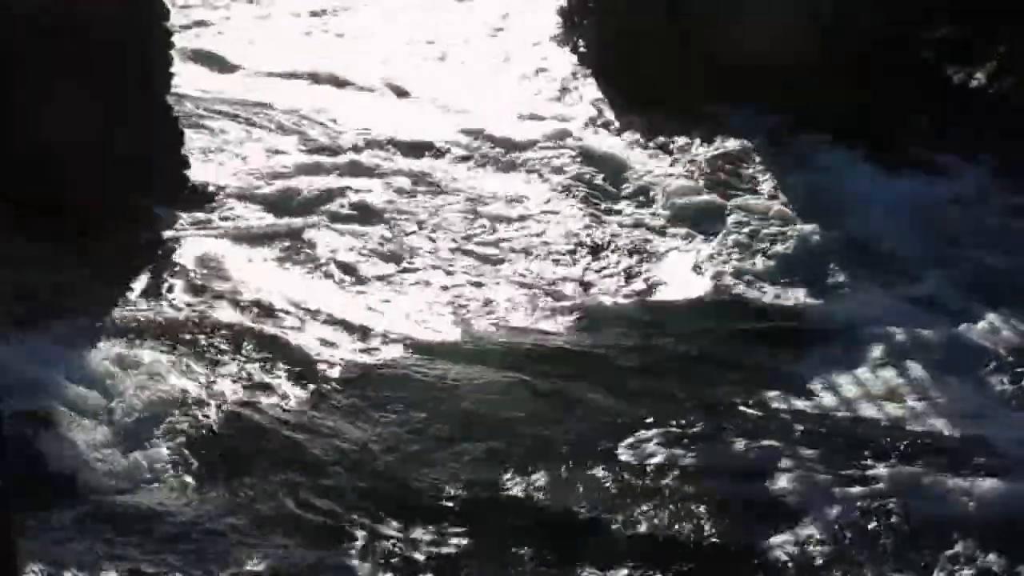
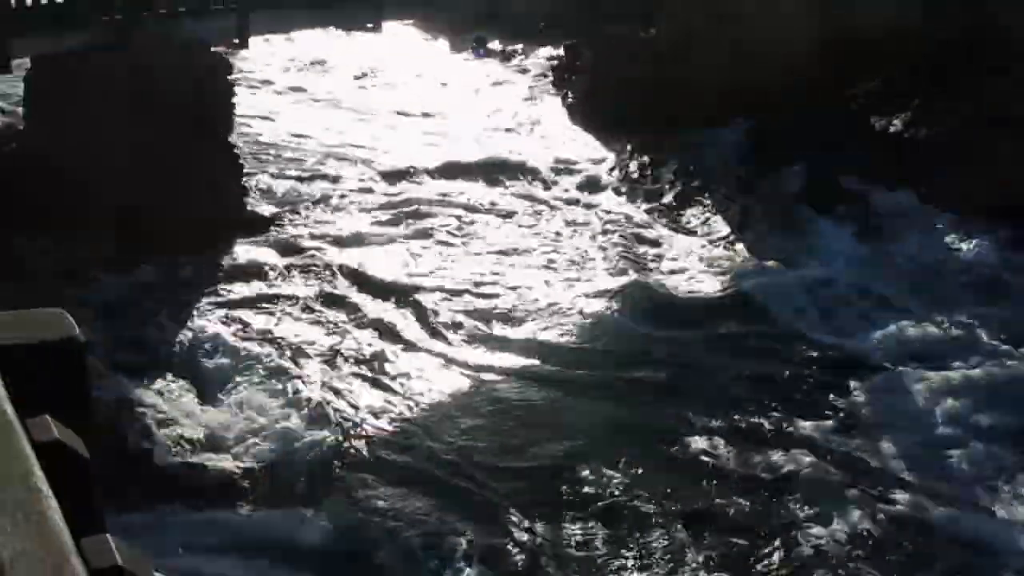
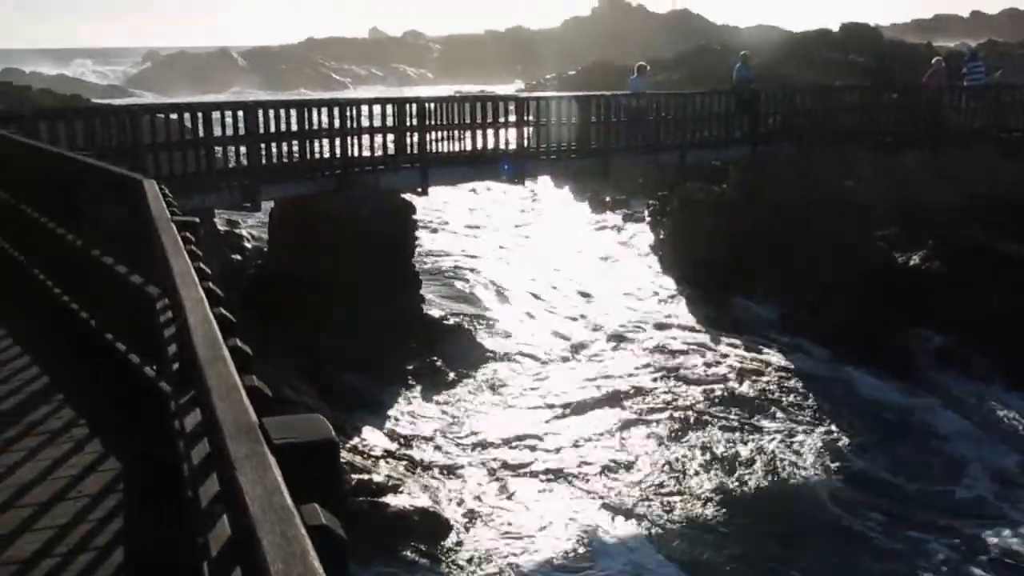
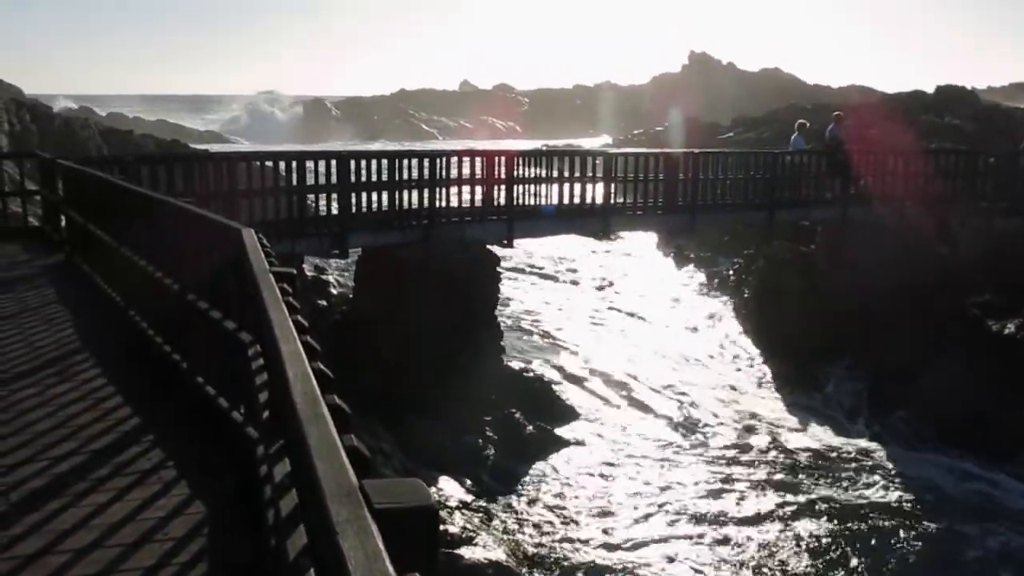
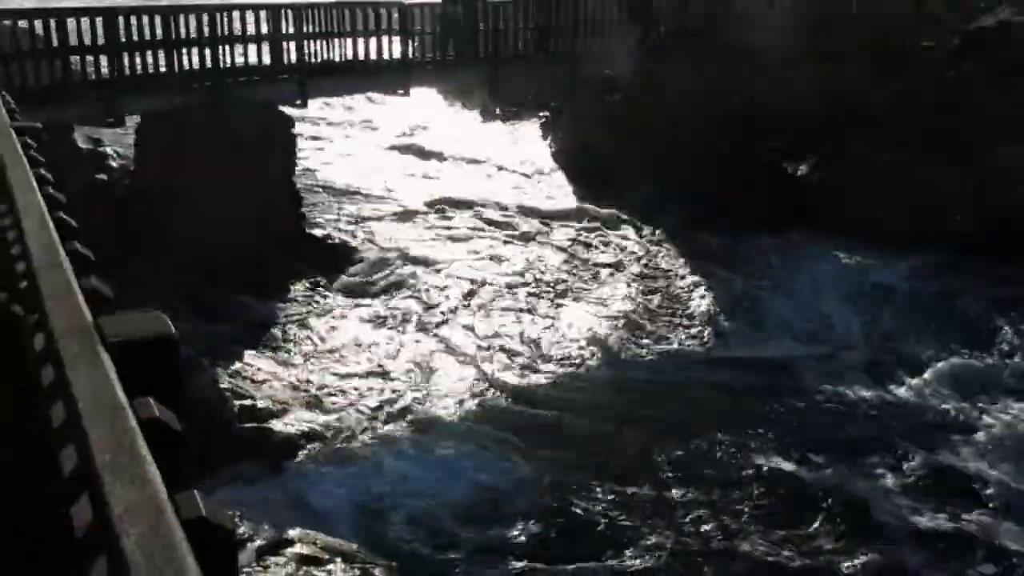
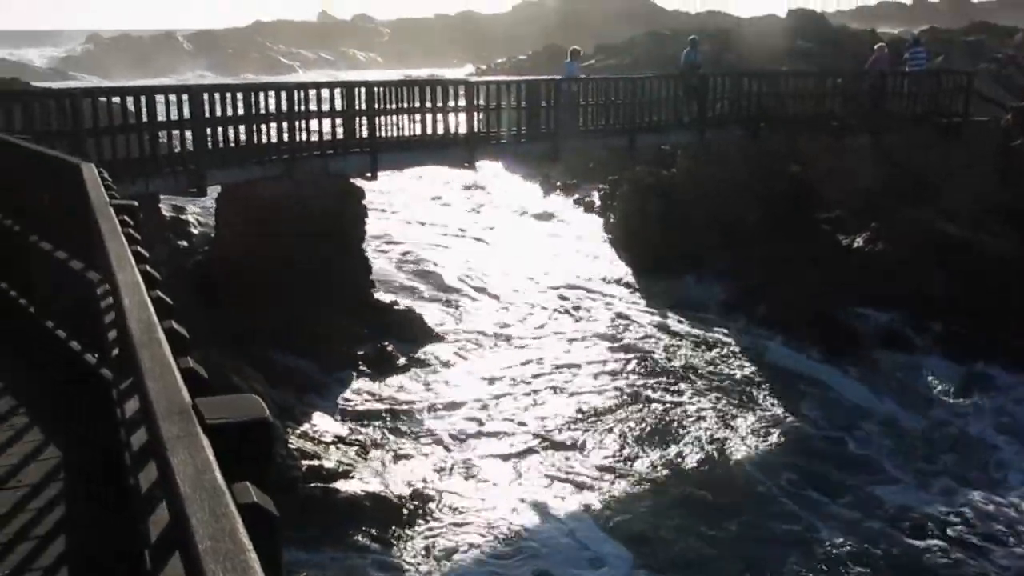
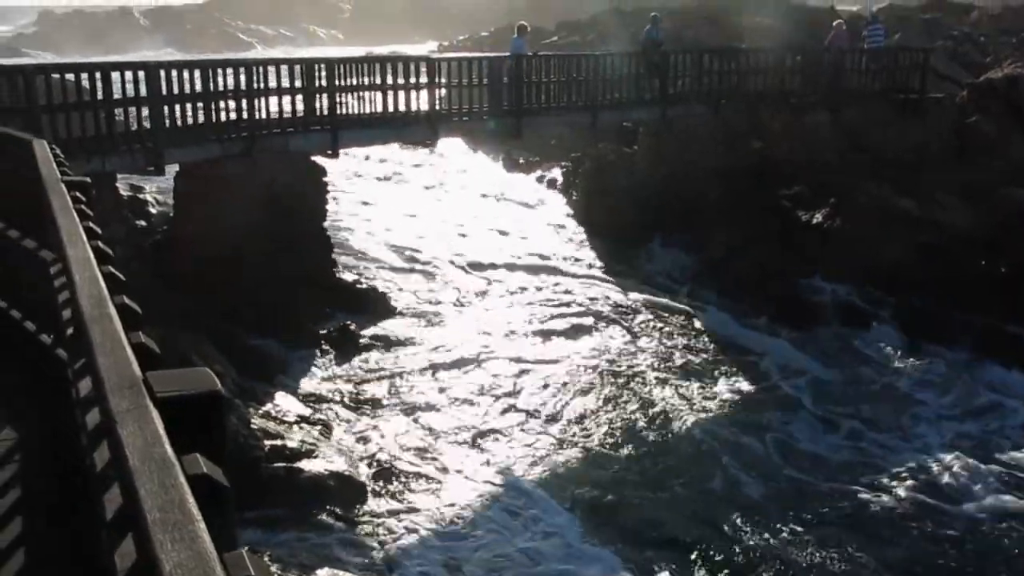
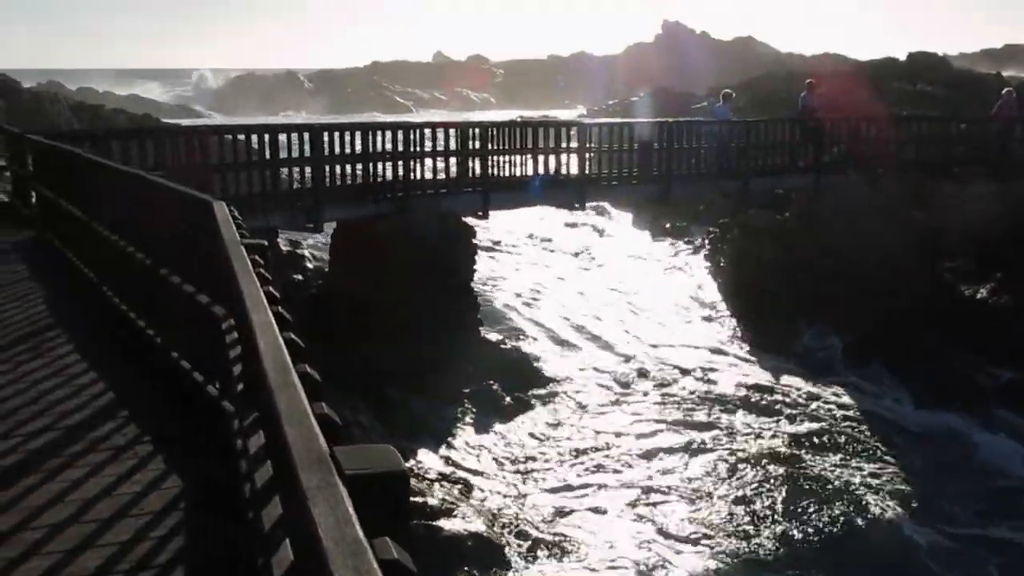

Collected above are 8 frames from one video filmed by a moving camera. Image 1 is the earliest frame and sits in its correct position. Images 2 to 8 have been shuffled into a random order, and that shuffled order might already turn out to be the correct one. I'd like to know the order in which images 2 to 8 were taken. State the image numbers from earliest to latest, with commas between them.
2, 5, 7, 6, 3, 8, 4
